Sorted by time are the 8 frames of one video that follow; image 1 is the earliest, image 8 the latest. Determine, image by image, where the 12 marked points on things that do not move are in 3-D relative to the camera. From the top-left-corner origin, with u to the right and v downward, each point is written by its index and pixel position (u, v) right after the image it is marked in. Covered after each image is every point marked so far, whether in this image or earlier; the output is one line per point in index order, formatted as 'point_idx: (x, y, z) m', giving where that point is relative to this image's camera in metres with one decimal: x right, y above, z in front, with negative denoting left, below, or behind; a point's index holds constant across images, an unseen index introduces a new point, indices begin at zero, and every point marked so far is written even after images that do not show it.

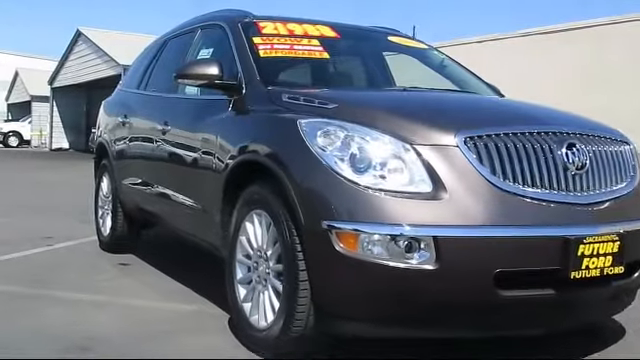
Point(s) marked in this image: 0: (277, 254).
0: (-0.2, -0.4, +3.5) m
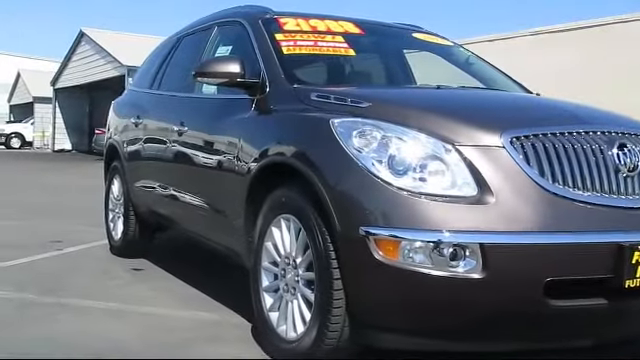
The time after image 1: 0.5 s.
0: (-0.1, -0.4, +3.3) m
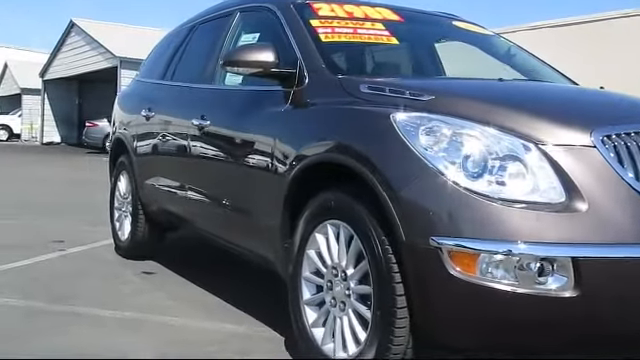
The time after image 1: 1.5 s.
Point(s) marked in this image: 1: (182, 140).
0: (+0.2, -0.4, +3.0) m
1: (-1.0, +0.3, +4.8) m
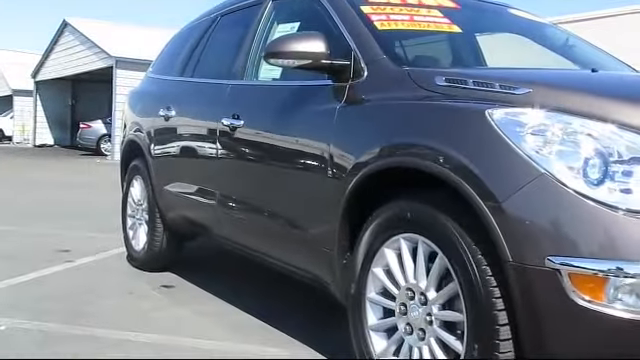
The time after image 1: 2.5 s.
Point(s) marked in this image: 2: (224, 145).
0: (+0.5, -0.4, +2.5) m
1: (-0.7, +0.2, +4.4) m
2: (-0.6, +0.2, +4.2) m
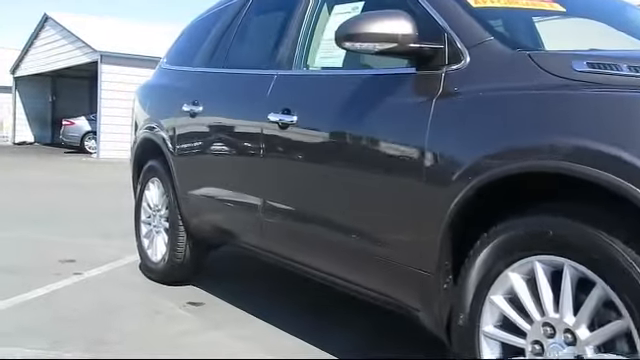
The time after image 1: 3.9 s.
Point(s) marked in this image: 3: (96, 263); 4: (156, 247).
0: (+0.8, -0.5, +2.0) m
1: (-0.4, +0.2, +3.8) m
2: (-0.3, +0.2, +3.6) m
3: (-1.9, -0.7, +5.9) m
4: (-1.2, -0.5, +5.2) m
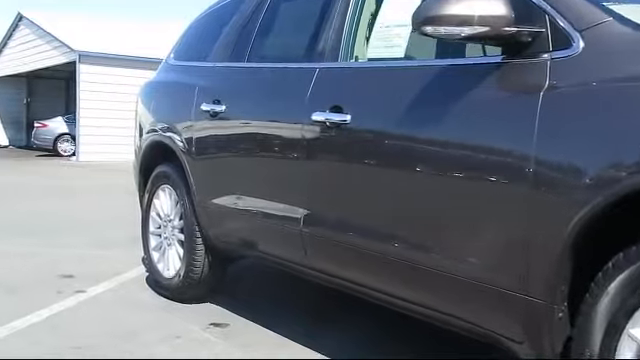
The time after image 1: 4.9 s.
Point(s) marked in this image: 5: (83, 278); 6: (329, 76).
0: (+1.1, -0.5, +1.6) m
1: (-0.2, +0.2, +3.4) m
2: (0.0, +0.1, +3.2) m
3: (-1.7, -0.8, +5.4) m
4: (-1.0, -0.5, +4.7) m
5: (-1.8, -0.8, +5.4) m
6: (0.0, +0.5, +3.2) m
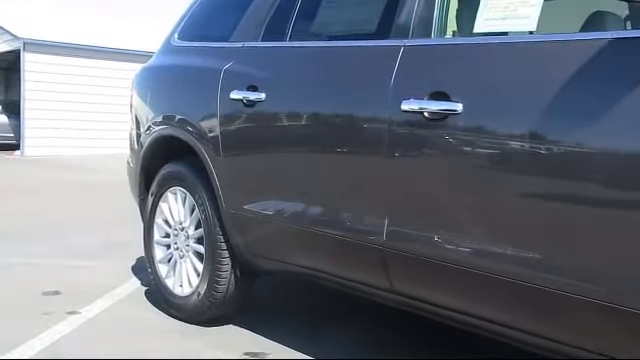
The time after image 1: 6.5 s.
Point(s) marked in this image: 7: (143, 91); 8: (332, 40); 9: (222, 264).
0: (+1.6, -0.5, +1.1) m
1: (+0.2, +0.2, +2.8) m
2: (+0.3, +0.1, +2.6) m
3: (-1.5, -0.8, +4.6) m
4: (-0.8, -0.6, +4.0) m
5: (-1.7, -0.8, +4.6) m
6: (+0.4, +0.5, +2.6) m
7: (-1.1, +0.6, +4.5) m
8: (0.0, +0.6, +3.1) m
9: (-0.5, -0.5, +3.7) m
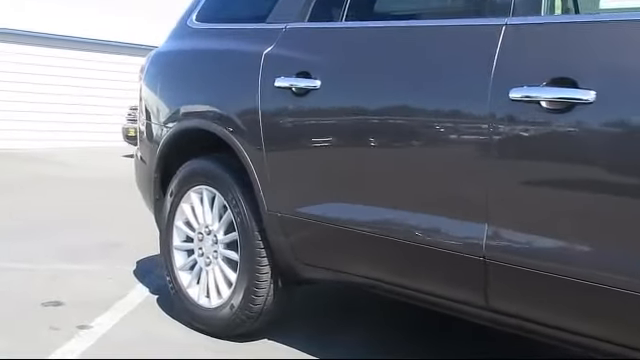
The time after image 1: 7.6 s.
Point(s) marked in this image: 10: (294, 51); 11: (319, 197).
0: (+2.0, -0.5, +0.8) m
1: (+0.5, +0.2, +2.4) m
2: (+0.6, +0.1, +2.2) m
3: (-1.4, -0.8, +4.2) m
4: (-0.6, -0.5, +3.6) m
5: (-1.5, -0.8, +4.2) m
6: (+0.7, +0.5, +2.3) m
7: (-0.9, +0.6, +4.0) m
8: (+0.3, +0.7, +2.7) m
9: (-0.3, -0.4, +3.3) m
10: (-0.1, +0.6, +3.1) m
11: (0.0, -0.1, +3.0) m
